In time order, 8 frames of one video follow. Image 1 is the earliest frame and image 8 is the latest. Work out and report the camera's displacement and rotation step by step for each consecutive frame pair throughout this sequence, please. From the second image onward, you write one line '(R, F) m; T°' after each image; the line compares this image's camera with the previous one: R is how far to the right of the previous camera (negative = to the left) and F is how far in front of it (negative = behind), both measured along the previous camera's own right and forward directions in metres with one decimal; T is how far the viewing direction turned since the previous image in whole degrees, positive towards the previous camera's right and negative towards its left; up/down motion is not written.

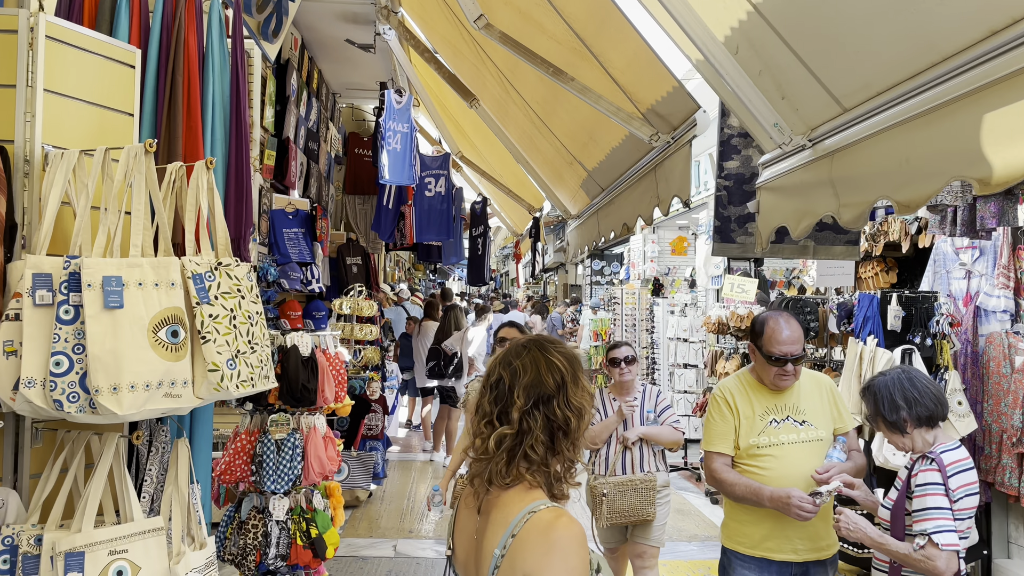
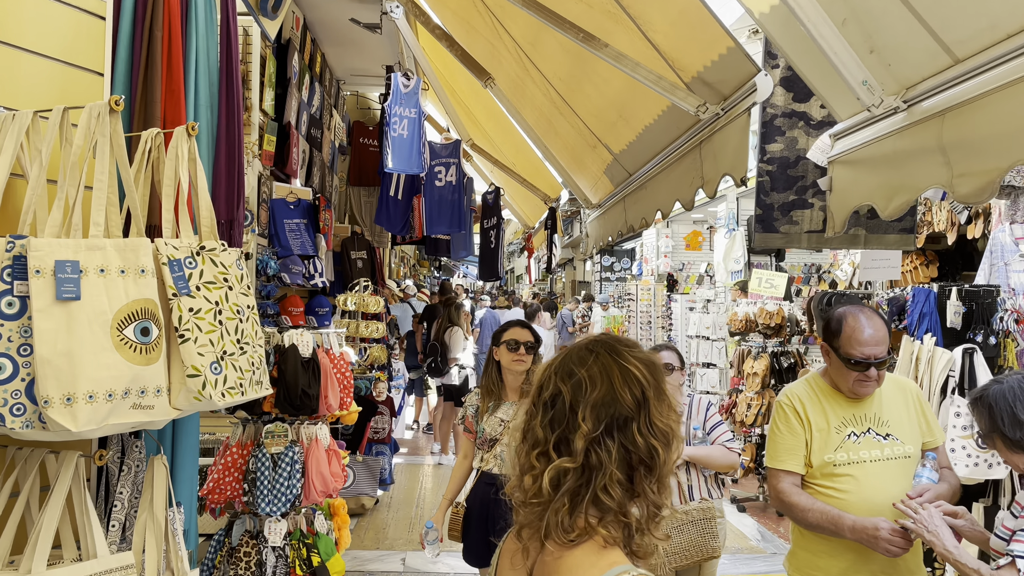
(-0.1, +0.4) m; 0°
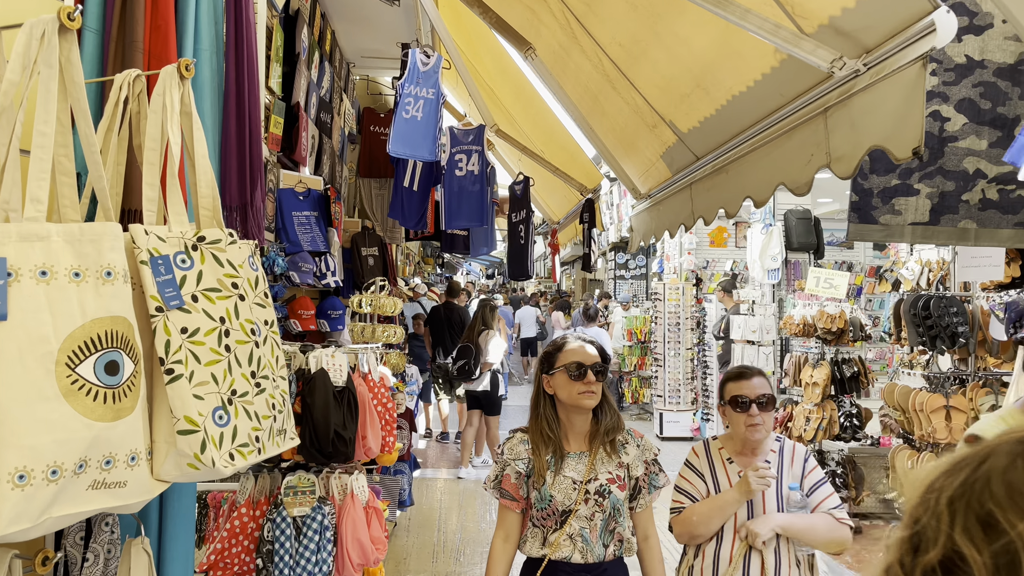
(-0.2, +0.6) m; 0°
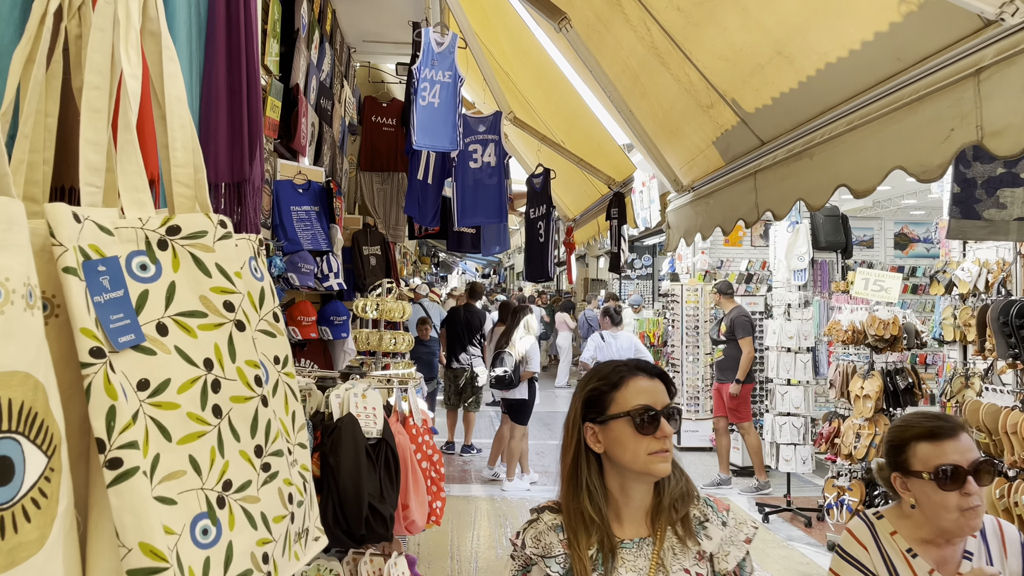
(-0.2, +0.5) m; +1°
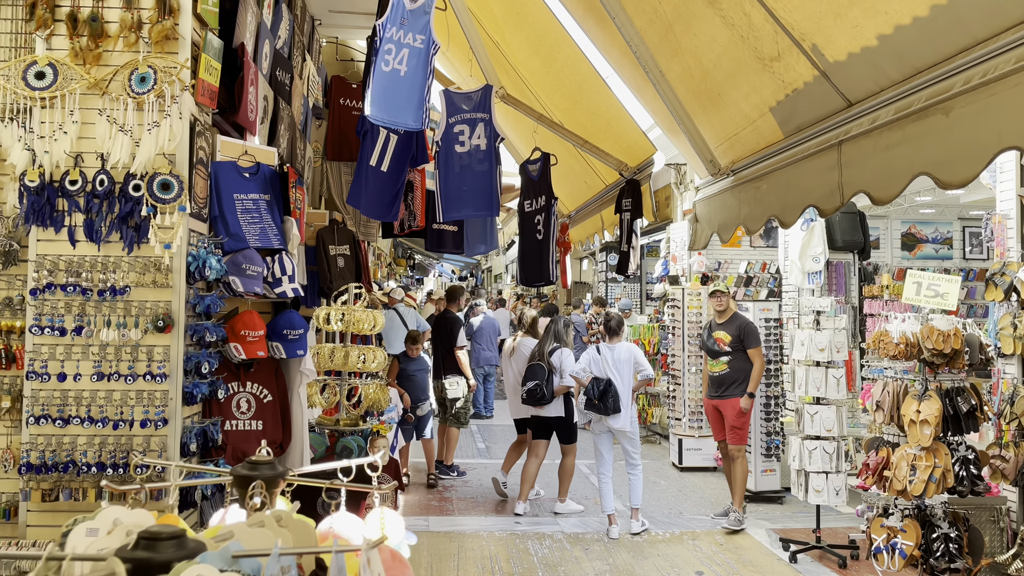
(-0.1, +0.8) m; +2°
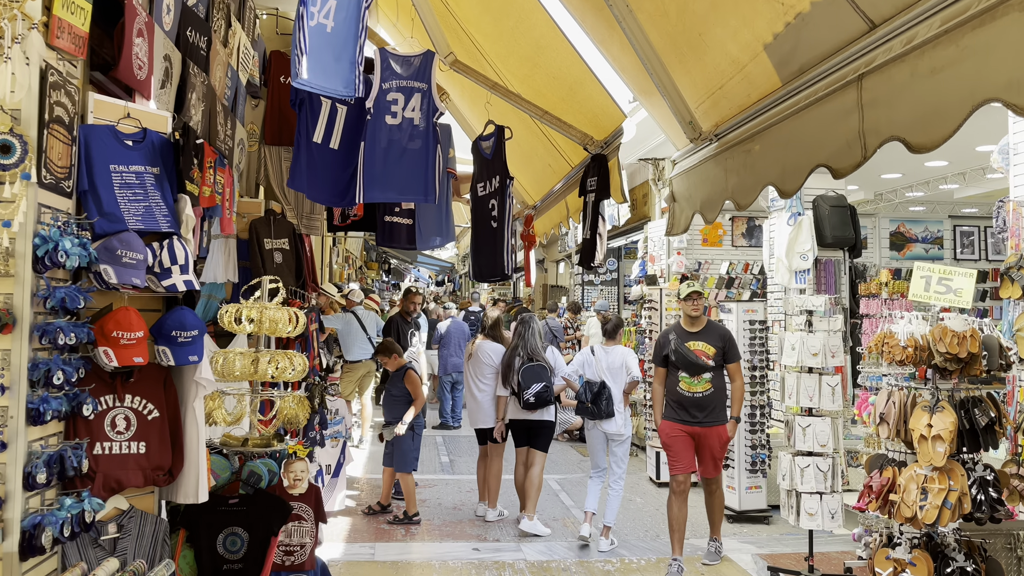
(+0.2, +0.6) m; +1°
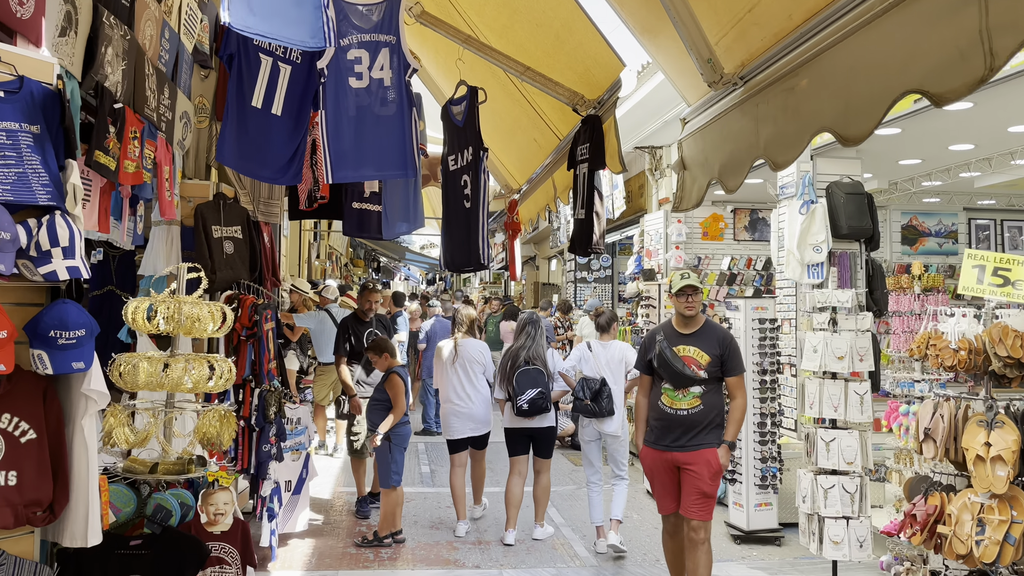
(+0.1, +0.6) m; 0°
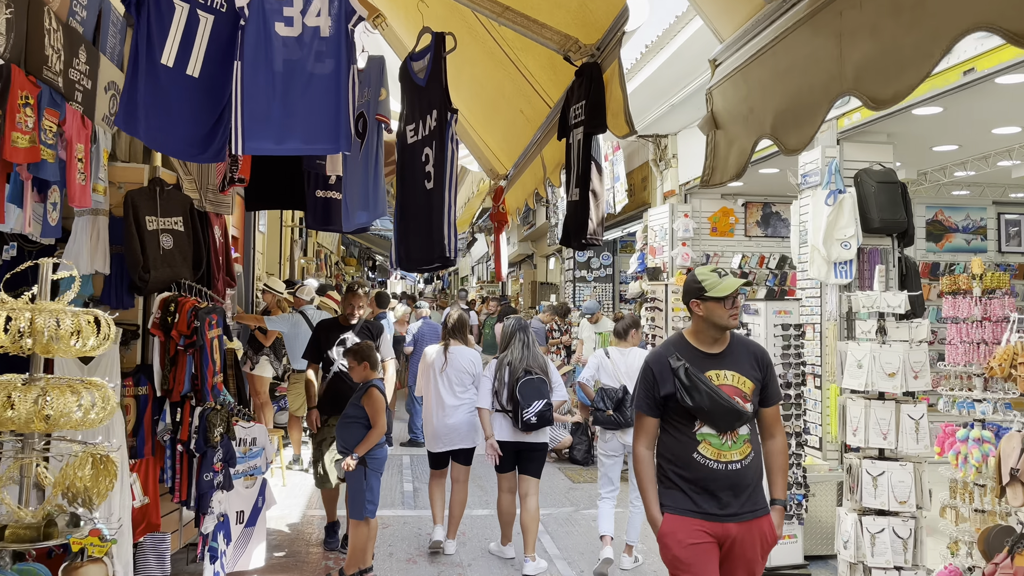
(+0.1, +0.7) m; 0°
